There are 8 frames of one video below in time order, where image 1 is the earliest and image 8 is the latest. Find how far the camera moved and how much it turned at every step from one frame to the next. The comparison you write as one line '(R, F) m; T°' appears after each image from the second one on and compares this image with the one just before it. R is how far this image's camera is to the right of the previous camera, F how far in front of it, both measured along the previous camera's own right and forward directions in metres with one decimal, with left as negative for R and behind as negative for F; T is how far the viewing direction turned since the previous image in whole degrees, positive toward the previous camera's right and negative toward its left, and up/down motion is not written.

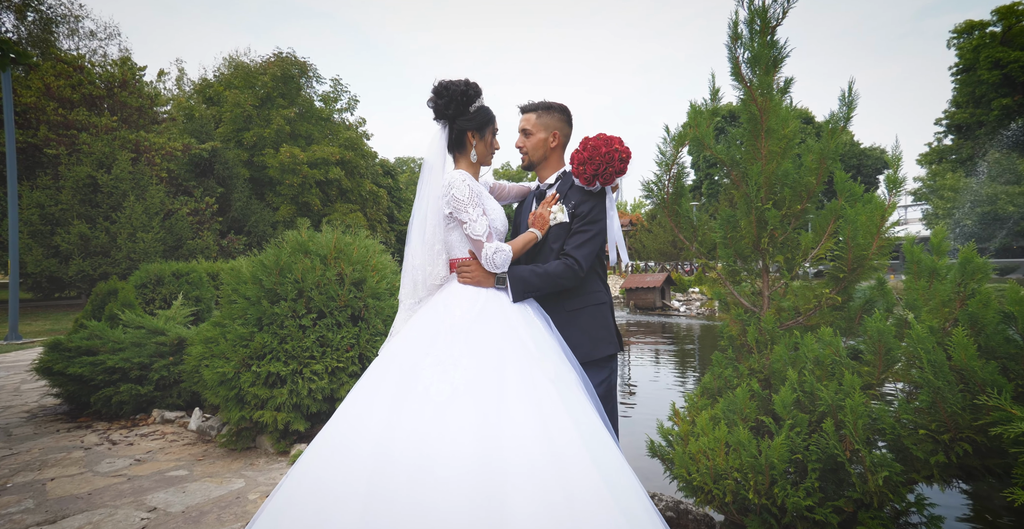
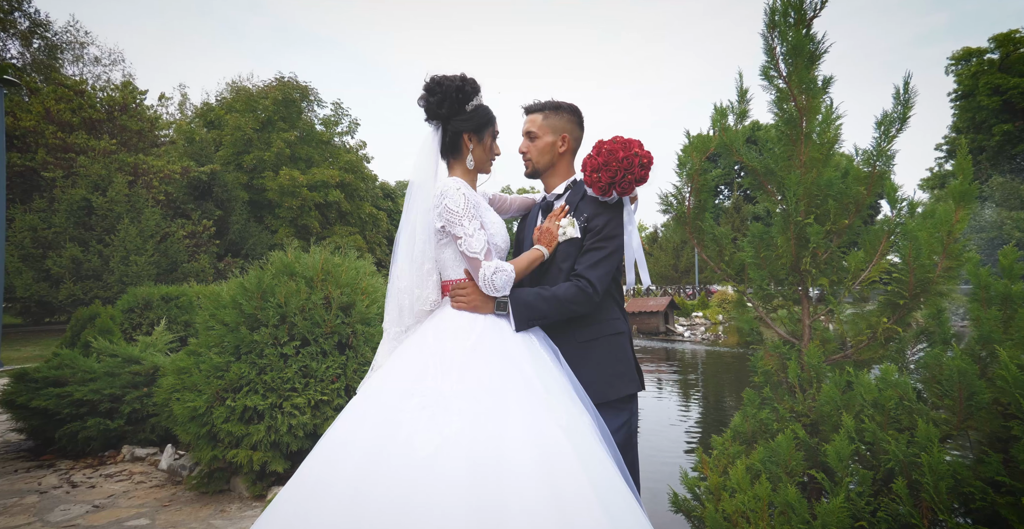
(0.0, +0.5) m; 0°
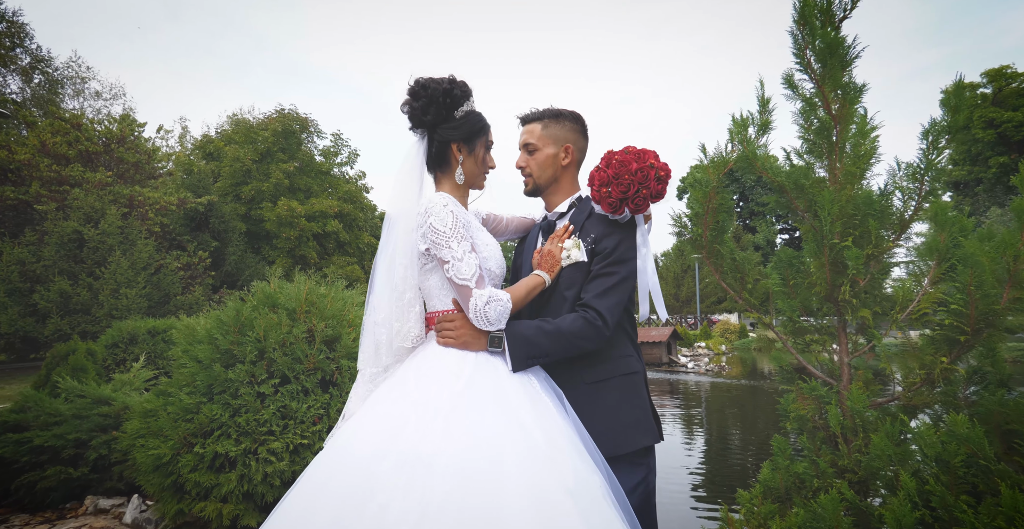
(0.0, +0.4) m; 0°
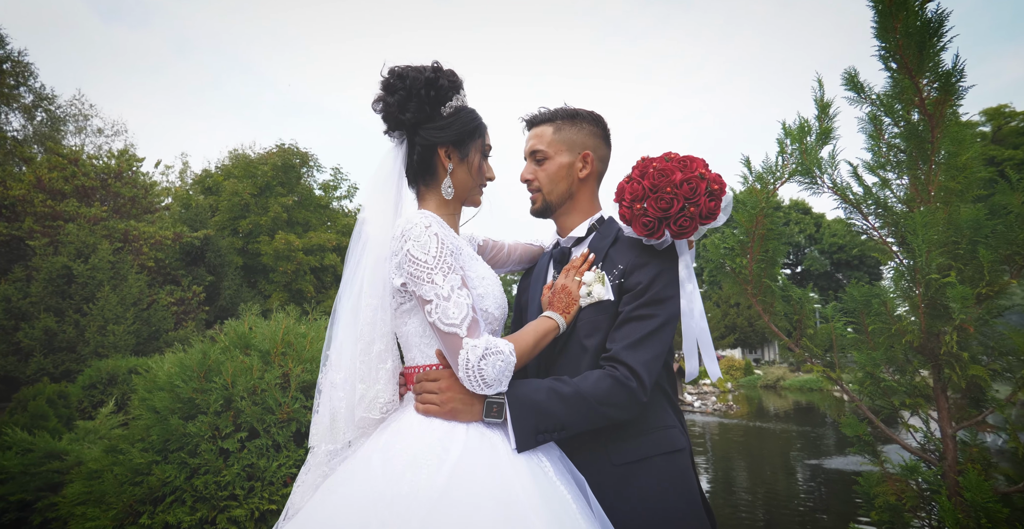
(0.0, +0.7) m; 0°
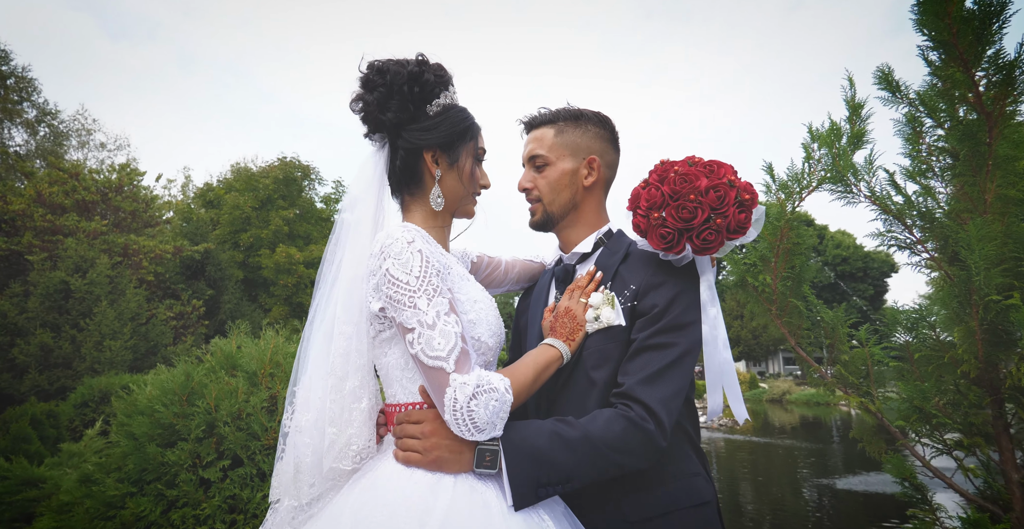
(0.0, +0.3) m; 0°
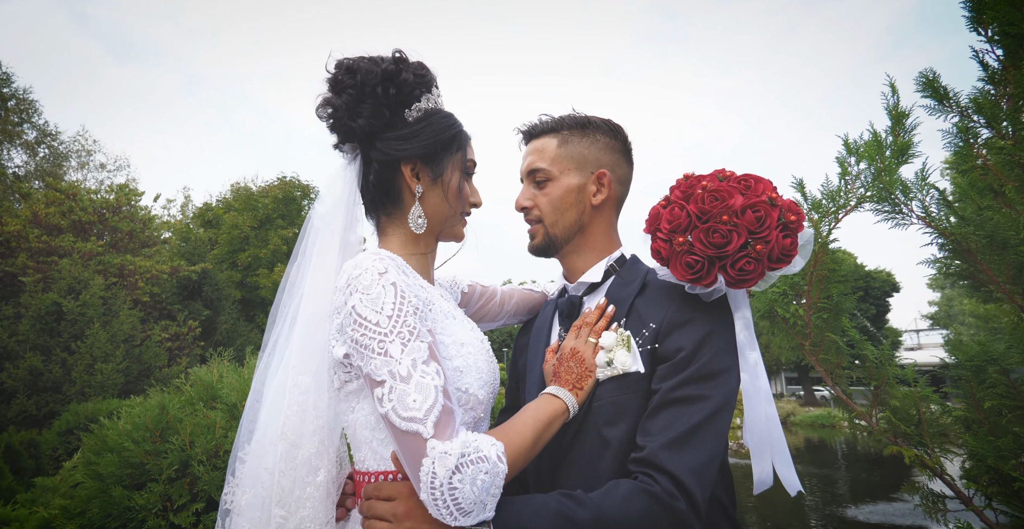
(0.0, +0.3) m; 0°
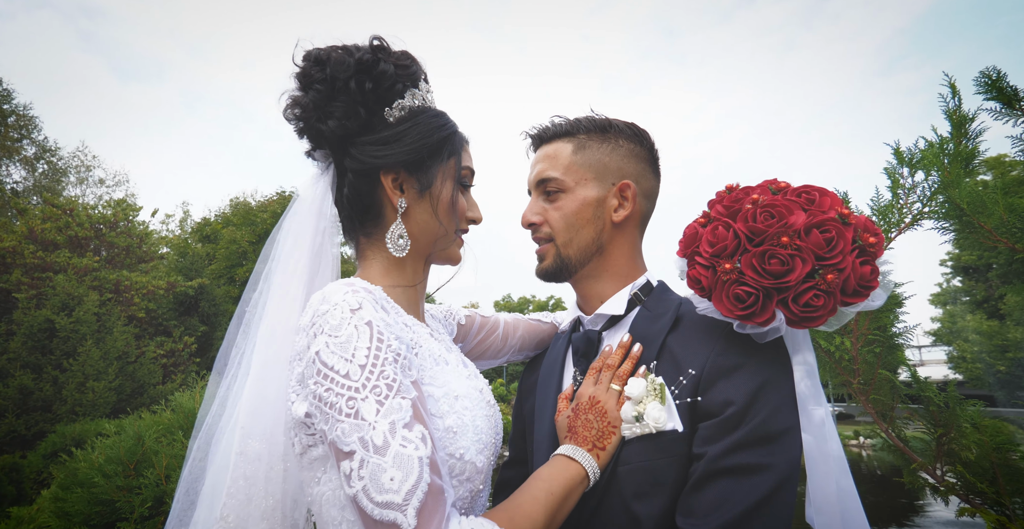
(0.0, +0.3) m; 0°
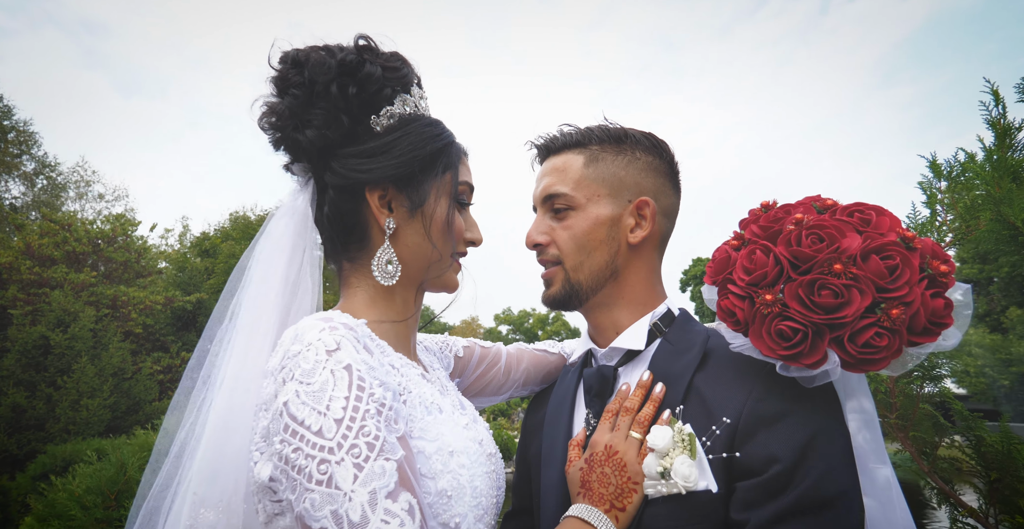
(0.0, +0.2) m; 0°
